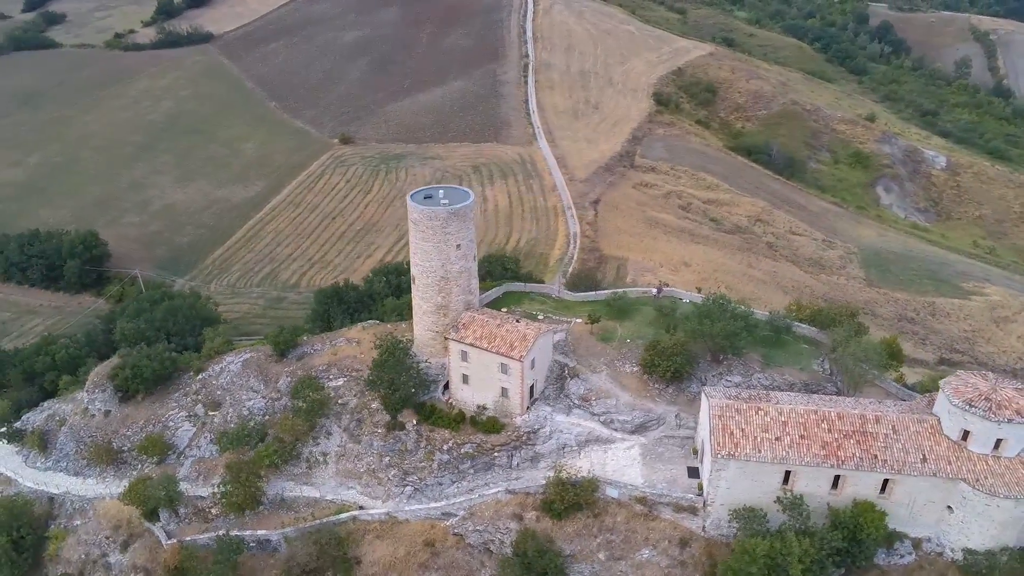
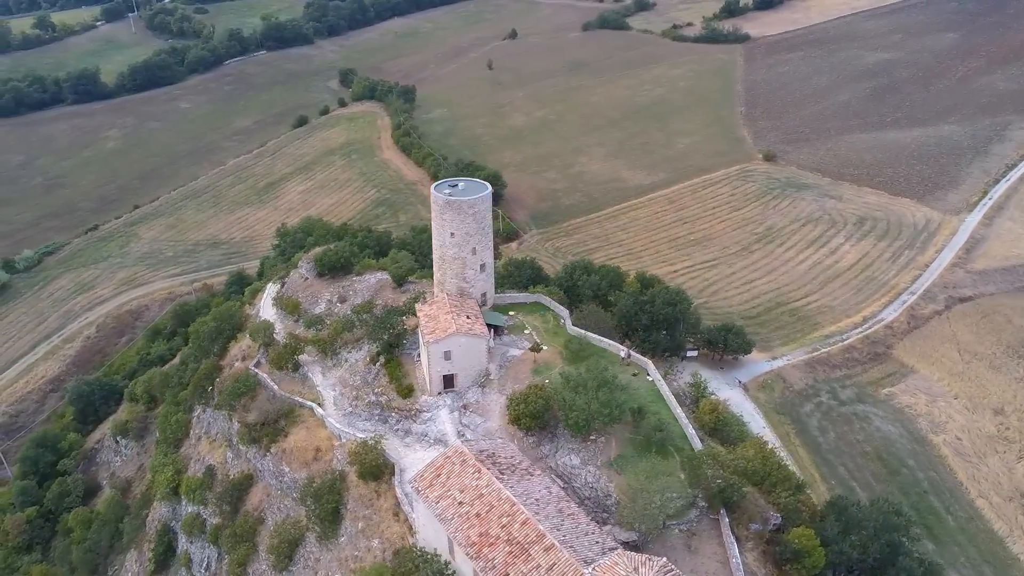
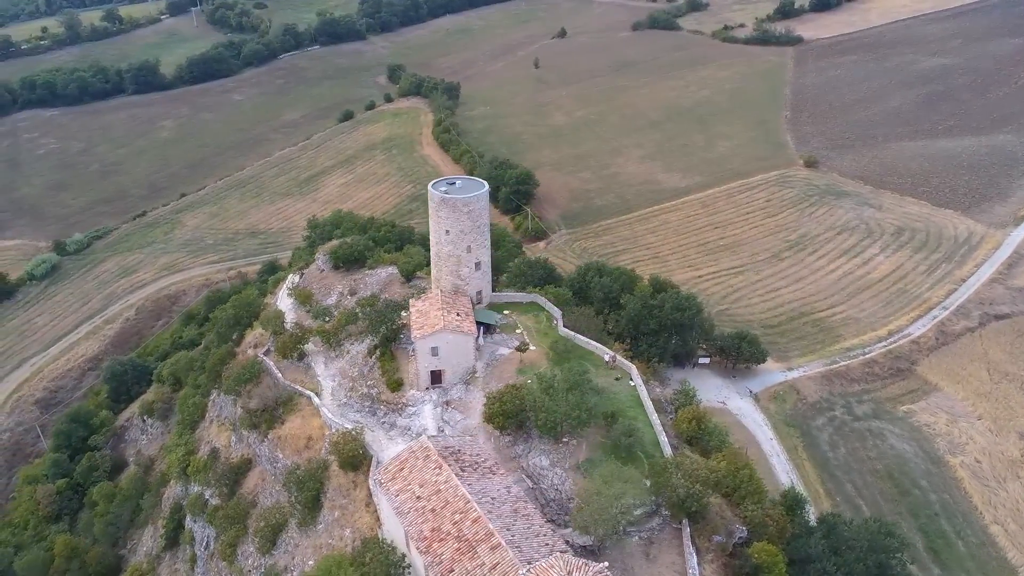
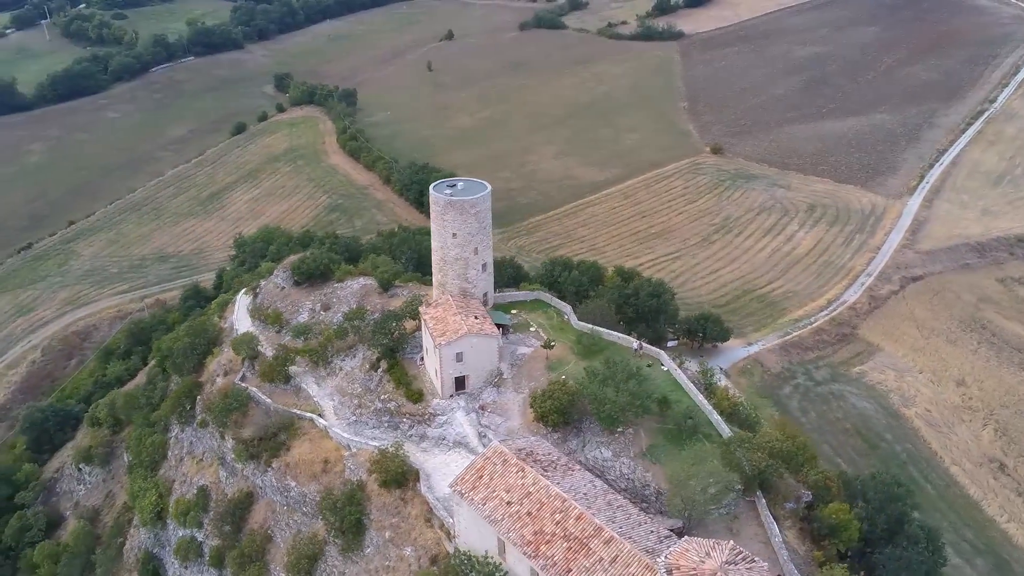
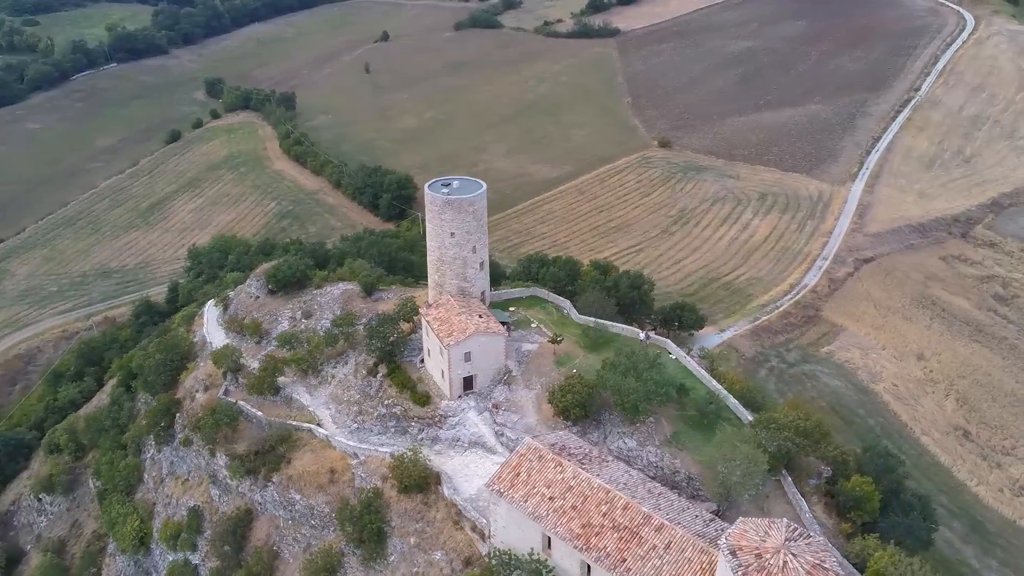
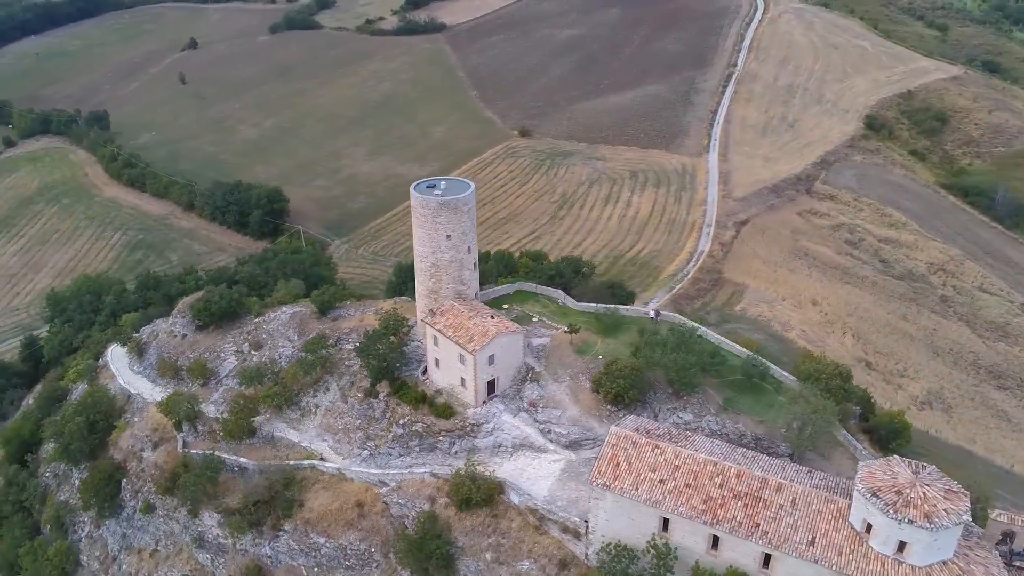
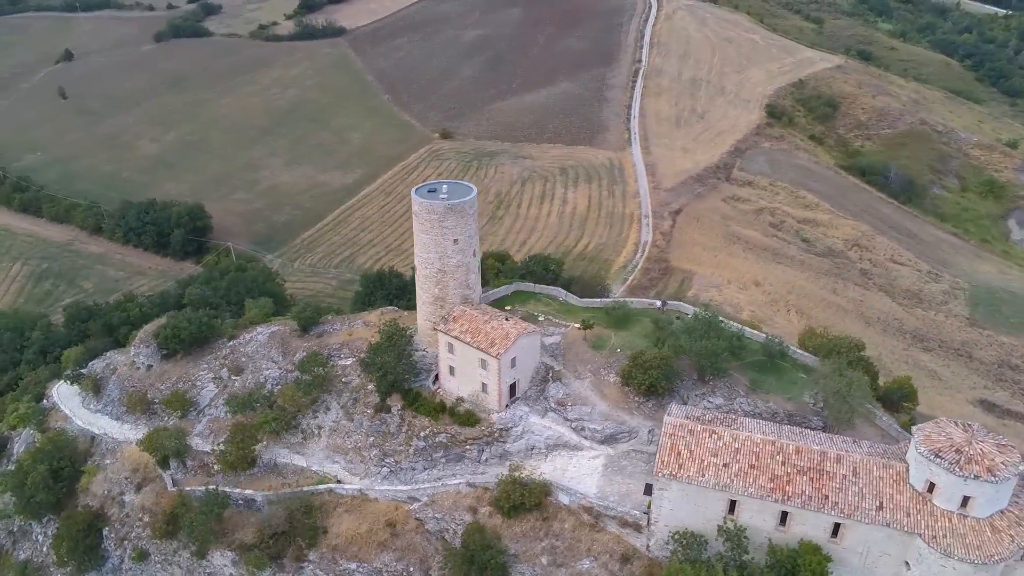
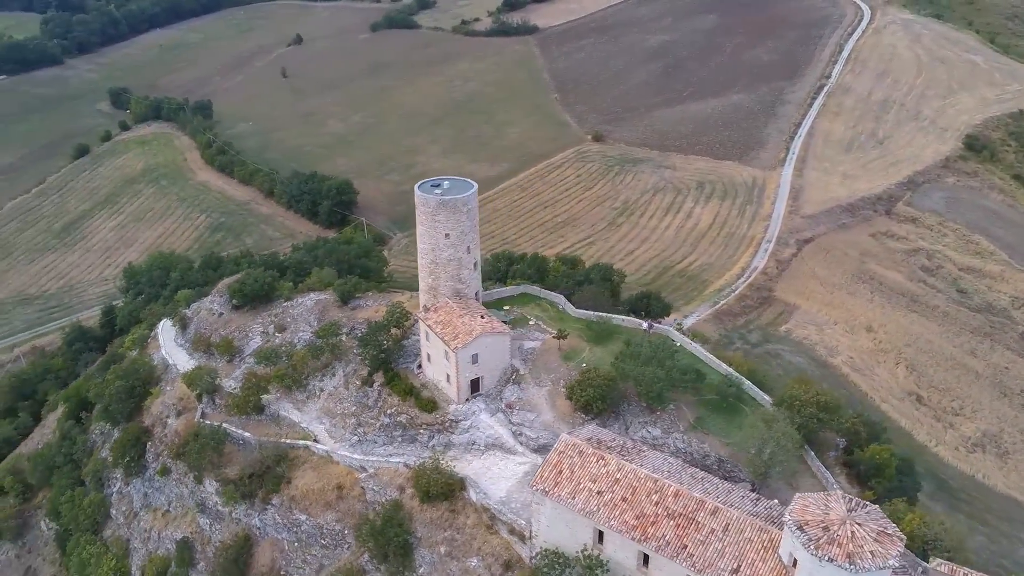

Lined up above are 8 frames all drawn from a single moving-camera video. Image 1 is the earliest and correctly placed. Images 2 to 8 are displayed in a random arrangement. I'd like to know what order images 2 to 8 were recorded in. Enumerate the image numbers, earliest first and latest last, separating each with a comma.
7, 6, 8, 5, 4, 2, 3
